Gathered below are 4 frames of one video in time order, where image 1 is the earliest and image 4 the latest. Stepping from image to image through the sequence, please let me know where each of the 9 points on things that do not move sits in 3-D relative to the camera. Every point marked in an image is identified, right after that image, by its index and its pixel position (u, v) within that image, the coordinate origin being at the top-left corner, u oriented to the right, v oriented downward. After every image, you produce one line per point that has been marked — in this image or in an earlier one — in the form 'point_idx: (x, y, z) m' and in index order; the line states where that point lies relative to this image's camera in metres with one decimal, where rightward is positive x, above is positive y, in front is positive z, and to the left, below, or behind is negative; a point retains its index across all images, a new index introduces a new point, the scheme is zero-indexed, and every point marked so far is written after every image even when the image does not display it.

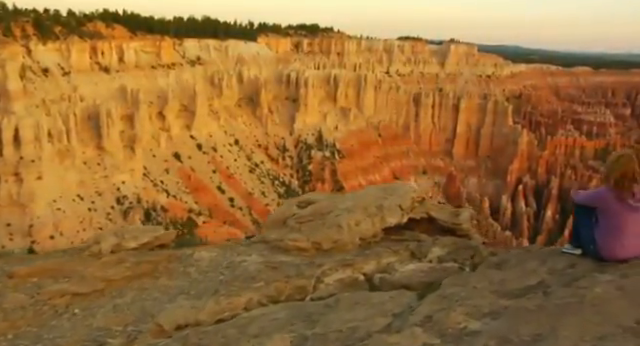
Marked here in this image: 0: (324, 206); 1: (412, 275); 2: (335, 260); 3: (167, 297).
0: (0.0, -0.4, +6.2) m
1: (+0.9, -1.0, +4.8) m
2: (+0.1, -0.9, +5.2) m
3: (-1.2, -1.0, +4.2) m
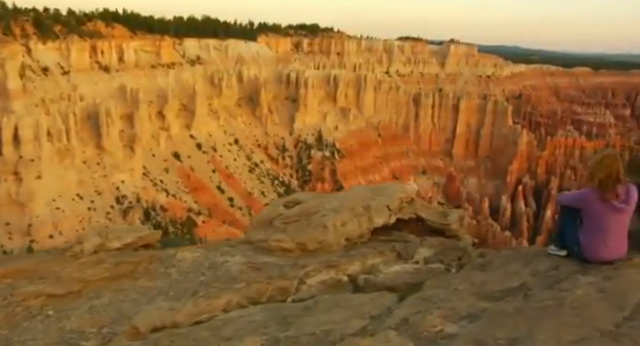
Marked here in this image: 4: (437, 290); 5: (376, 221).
0: (-0.1, -0.4, +6.2) m
1: (+0.7, -1.0, +4.7) m
2: (0.0, -0.9, +5.1) m
3: (-1.4, -1.0, +4.1) m
4: (+0.9, -0.9, +3.8) m
5: (+0.7, -0.6, +6.0) m
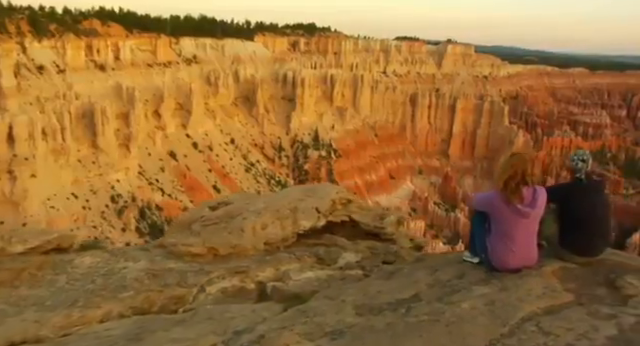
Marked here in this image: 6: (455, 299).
0: (-1.0, -0.4, +5.8) m
1: (-0.1, -1.0, +4.4) m
2: (-0.9, -0.9, +4.8) m
3: (-2.2, -1.0, +3.8) m
4: (0.0, -0.9, +3.5) m
5: (-0.2, -0.6, +5.7) m
6: (+0.9, -0.8, +3.2) m
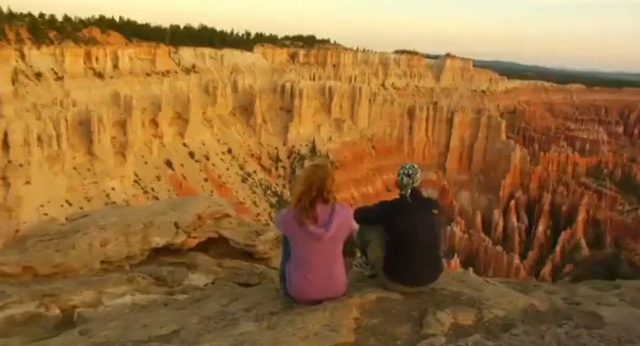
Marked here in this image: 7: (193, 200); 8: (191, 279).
0: (-2.4, -0.5, +5.3) m
1: (-1.6, -1.0, +3.9) m
2: (-2.3, -1.0, +4.2) m
3: (-3.7, -1.0, +3.2) m
4: (-1.4, -0.9, +2.9) m
5: (-1.7, -0.7, +5.2) m
6: (-0.6, -0.9, +2.7) m
7: (-1.4, -0.3, +5.9) m
8: (-1.2, -1.0, +4.7) m
